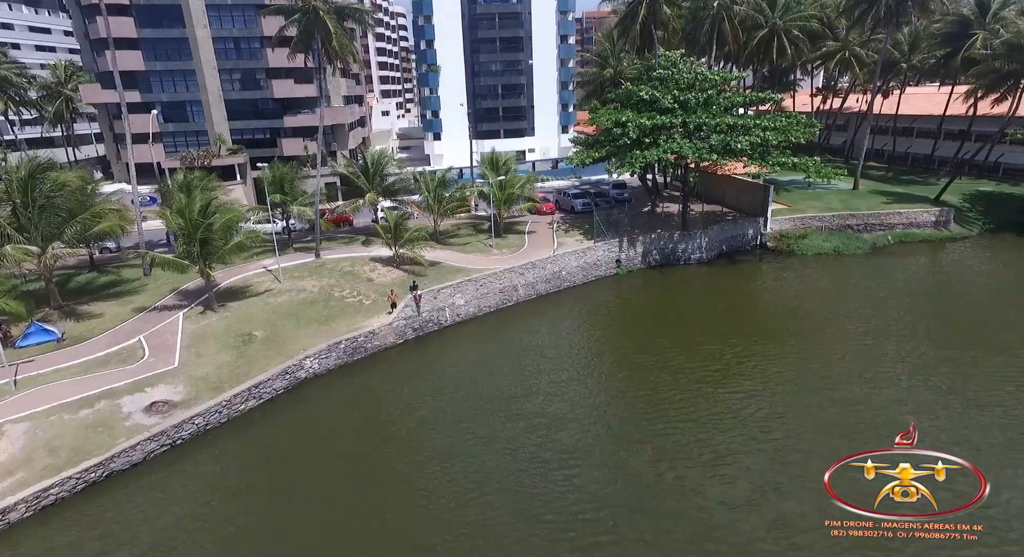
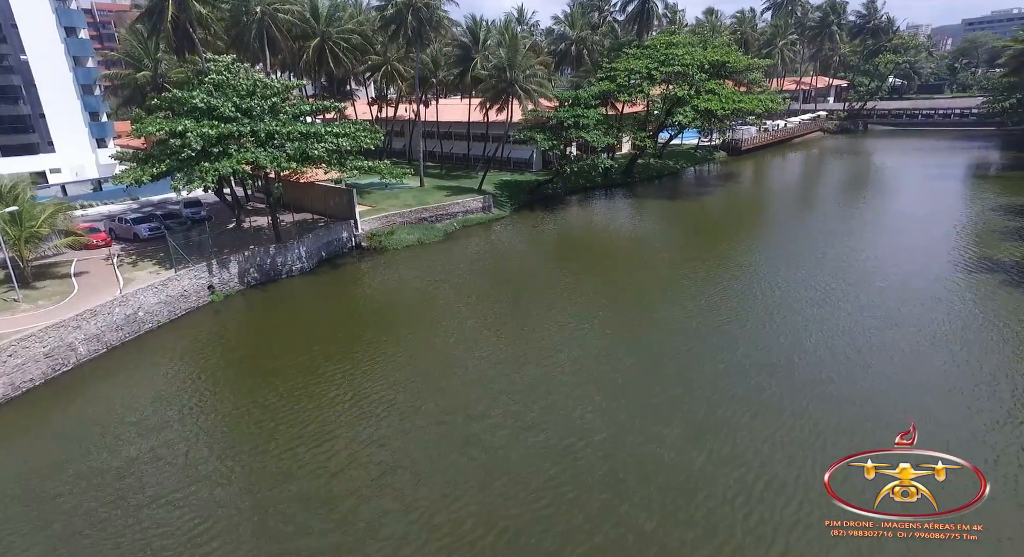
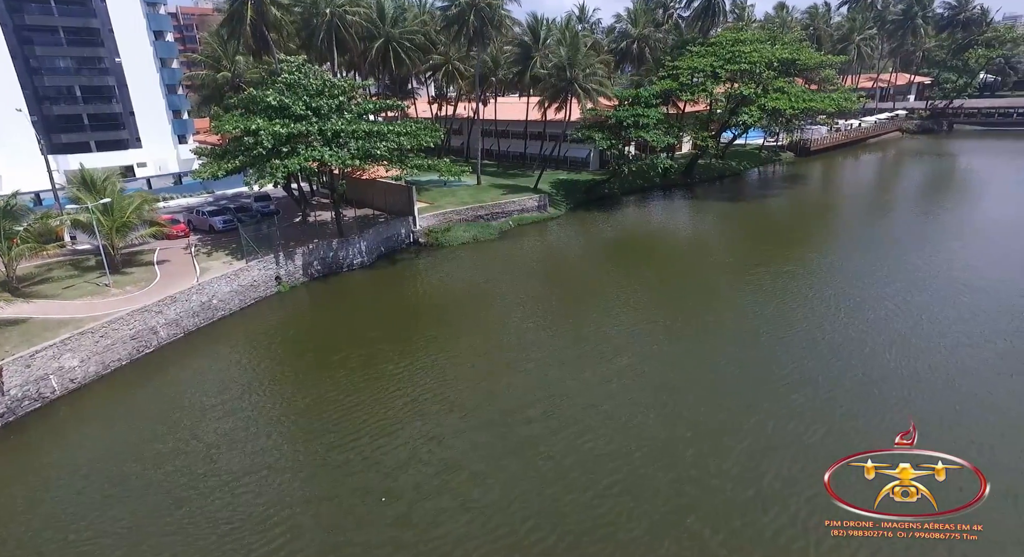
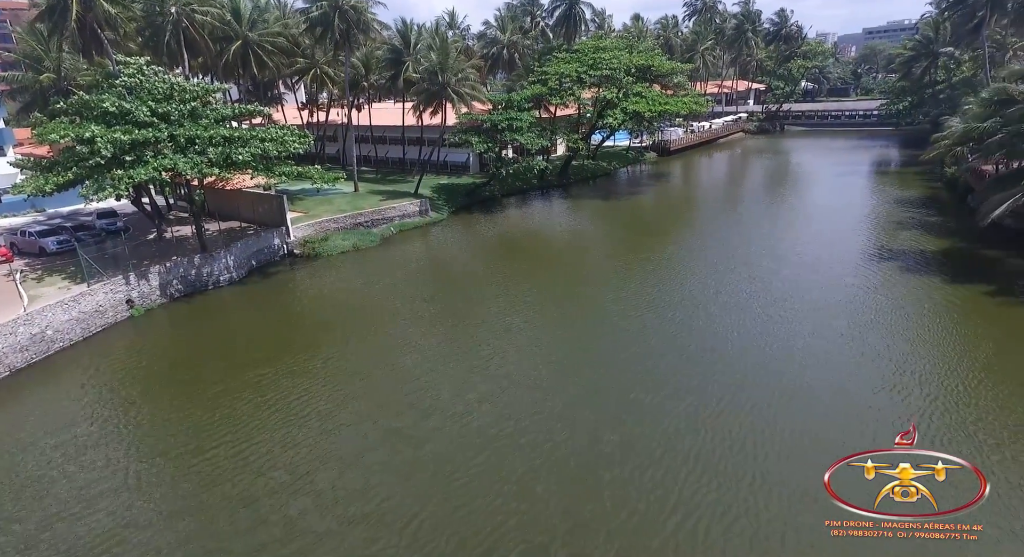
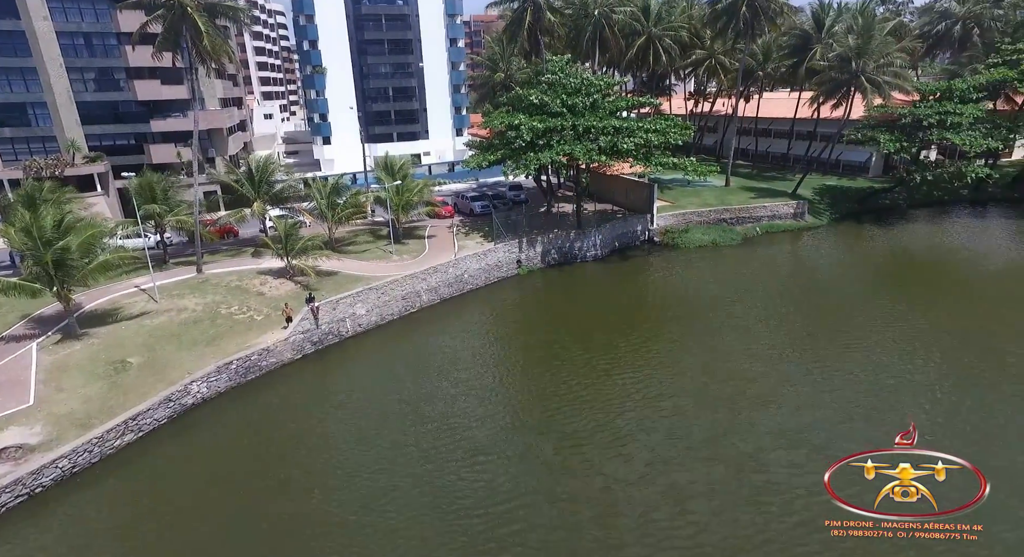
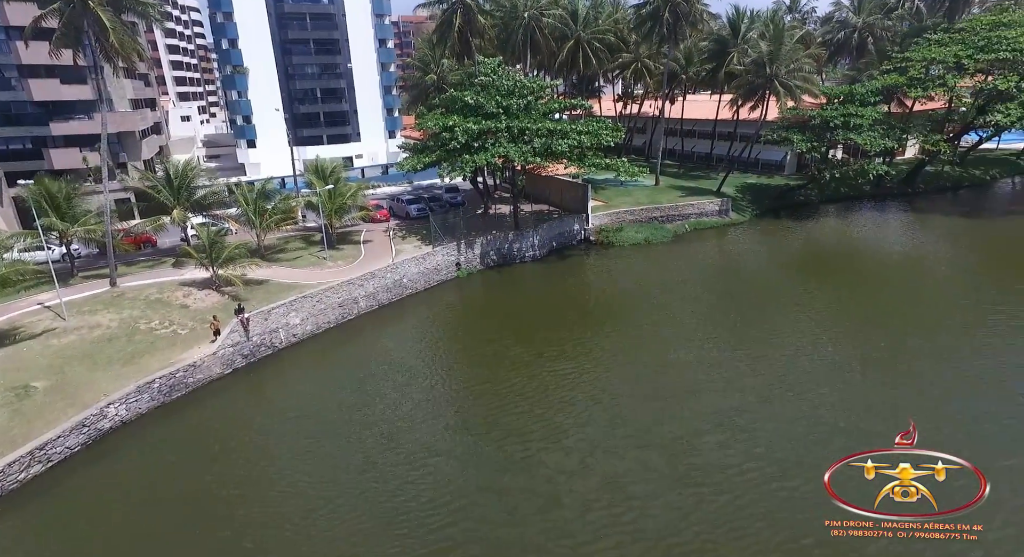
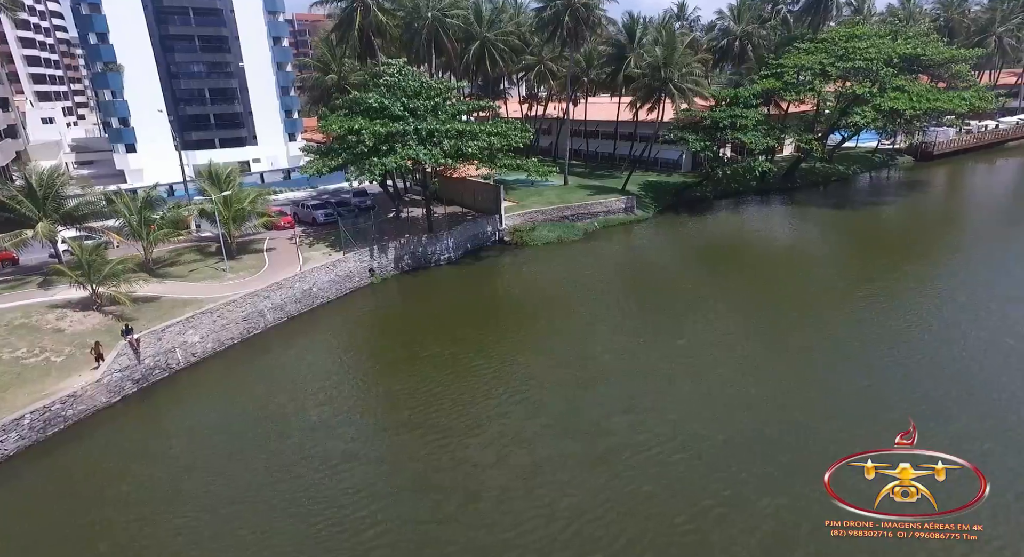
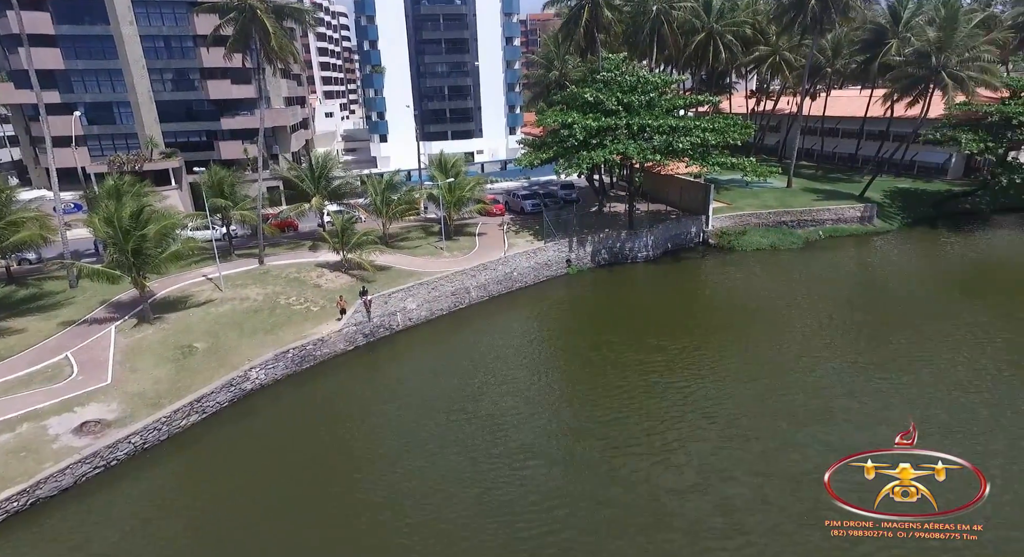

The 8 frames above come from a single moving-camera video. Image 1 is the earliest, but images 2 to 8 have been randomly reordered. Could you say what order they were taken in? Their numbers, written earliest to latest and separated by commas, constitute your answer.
8, 5, 6, 7, 3, 2, 4
